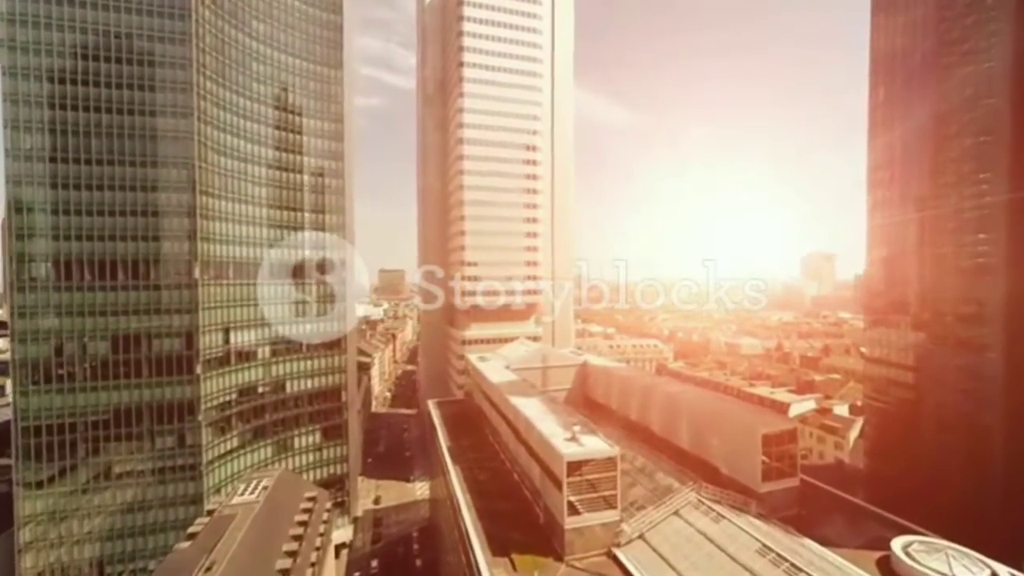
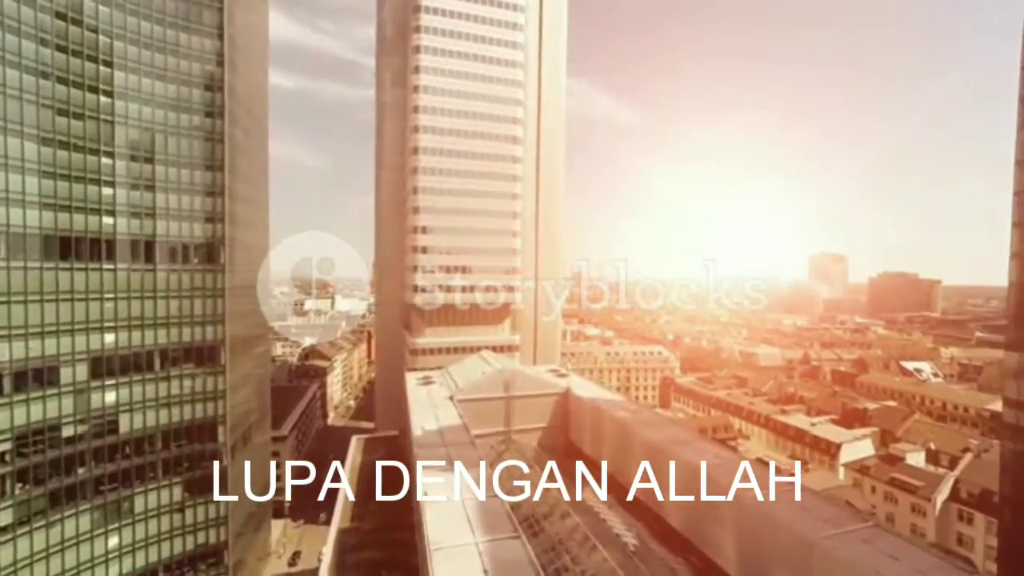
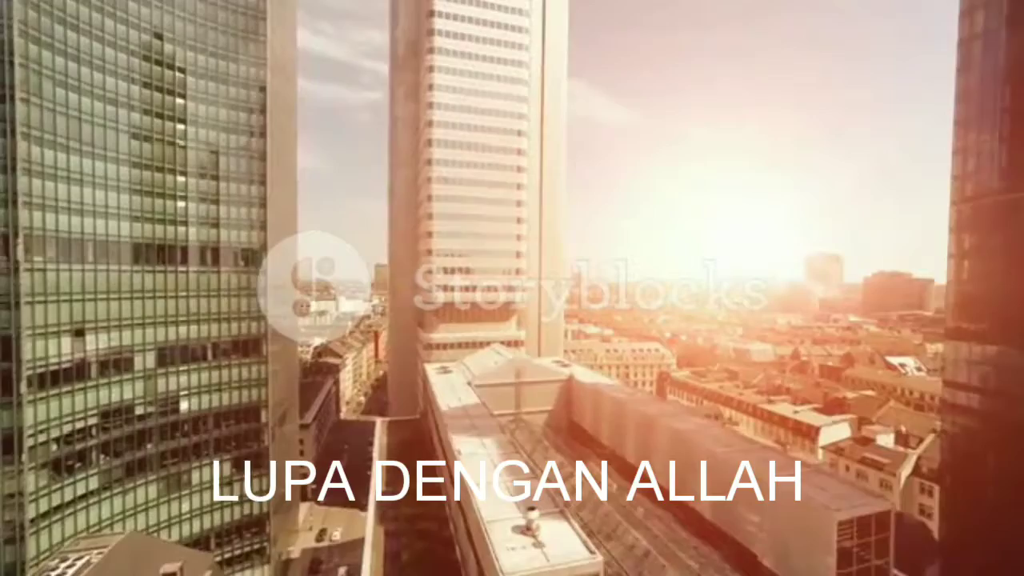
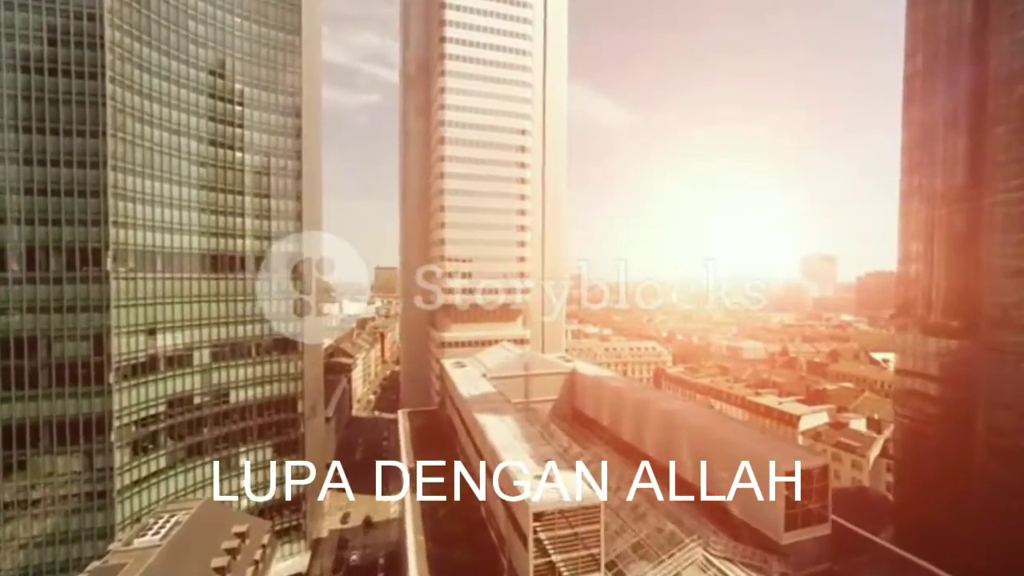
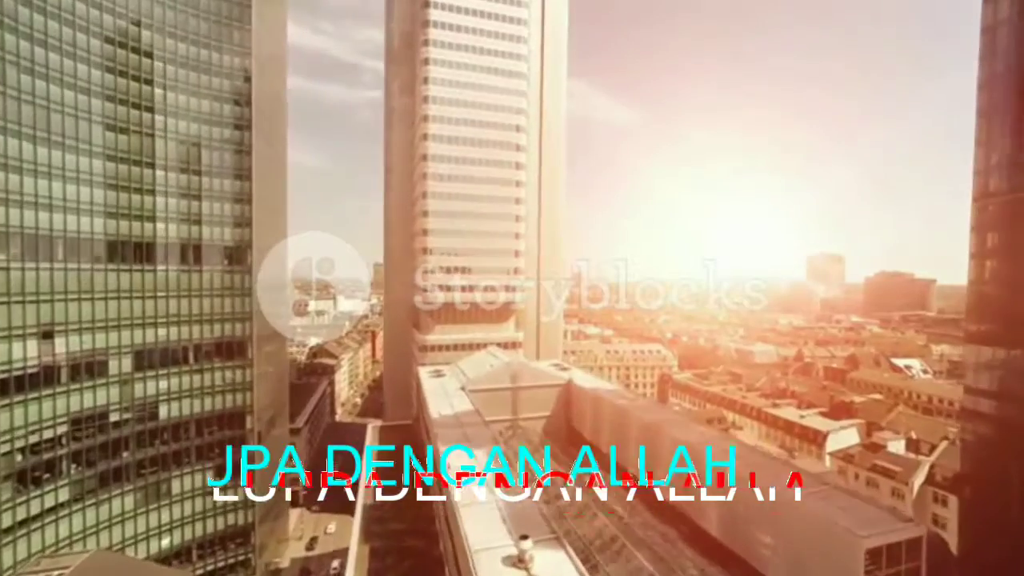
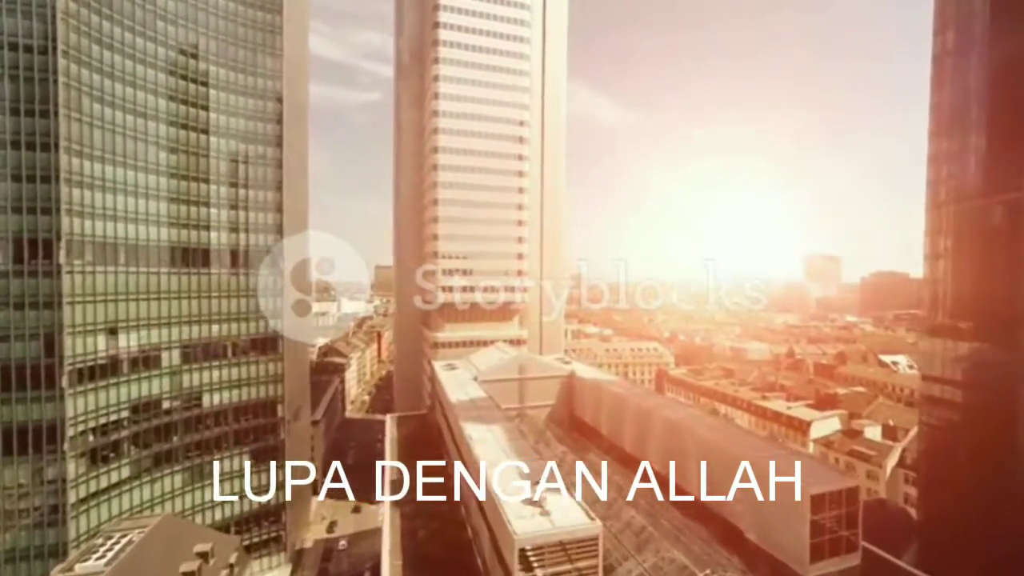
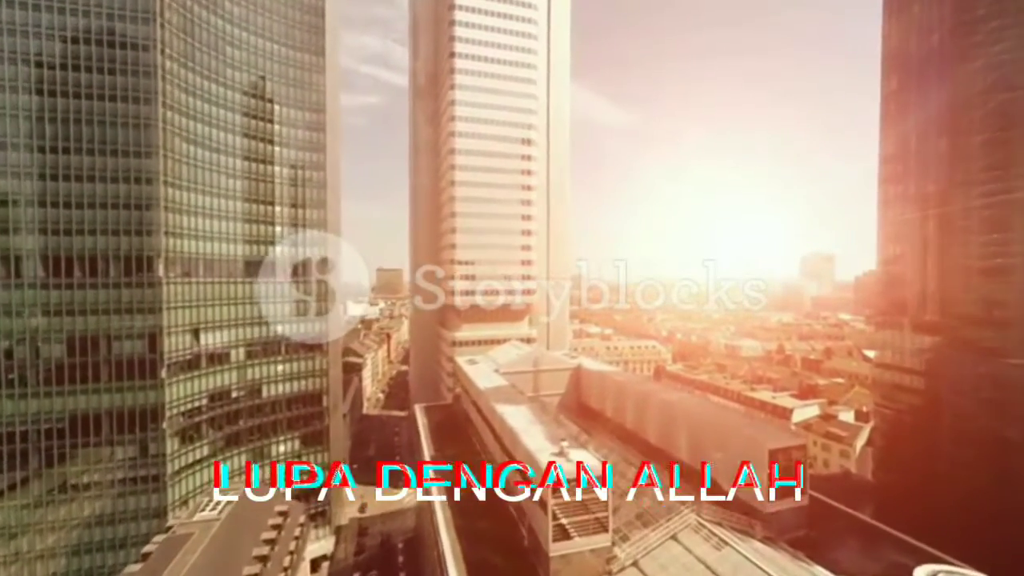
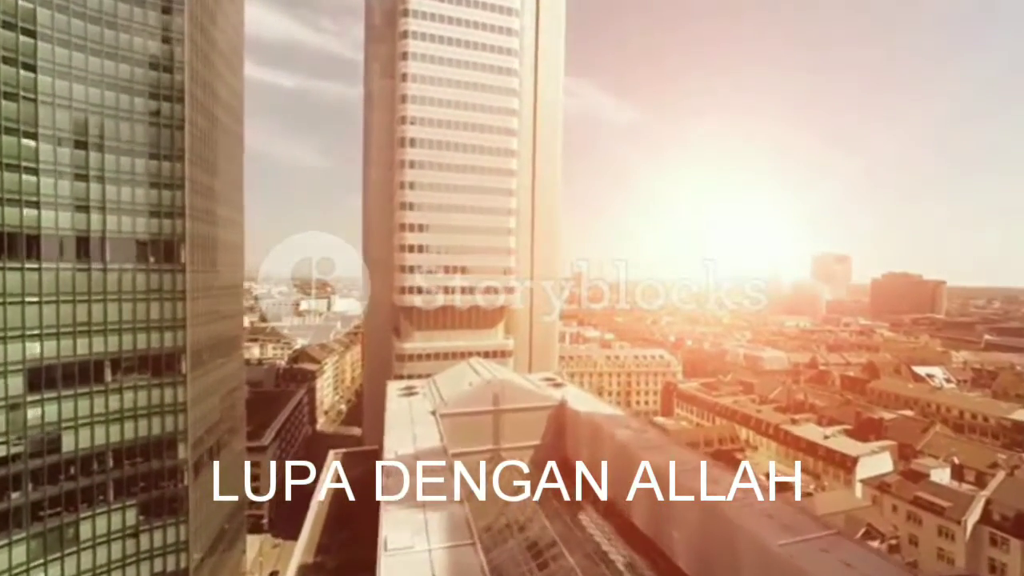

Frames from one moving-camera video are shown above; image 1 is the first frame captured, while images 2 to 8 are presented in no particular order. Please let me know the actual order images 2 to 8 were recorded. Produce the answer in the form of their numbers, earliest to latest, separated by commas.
7, 4, 6, 3, 5, 2, 8
